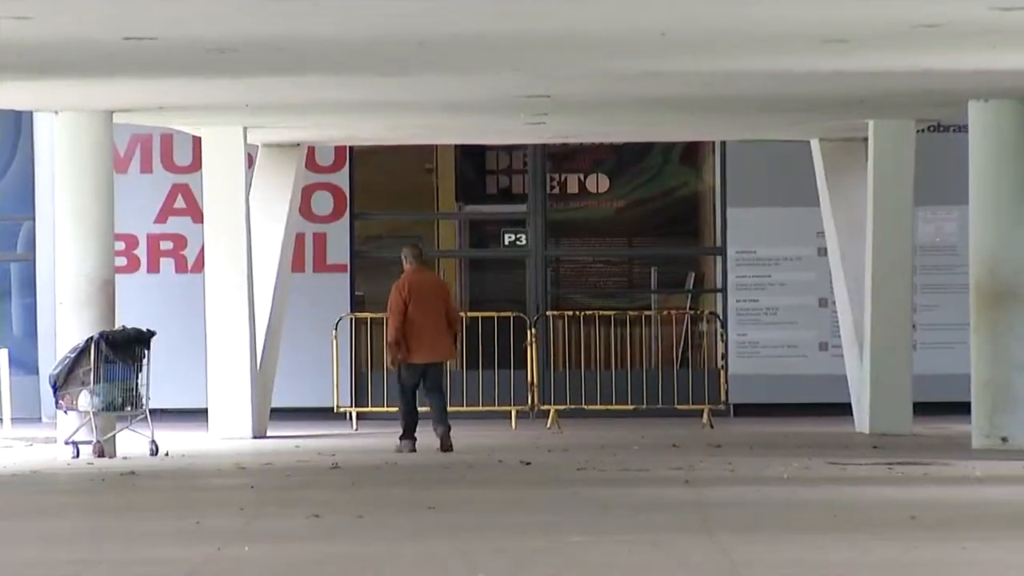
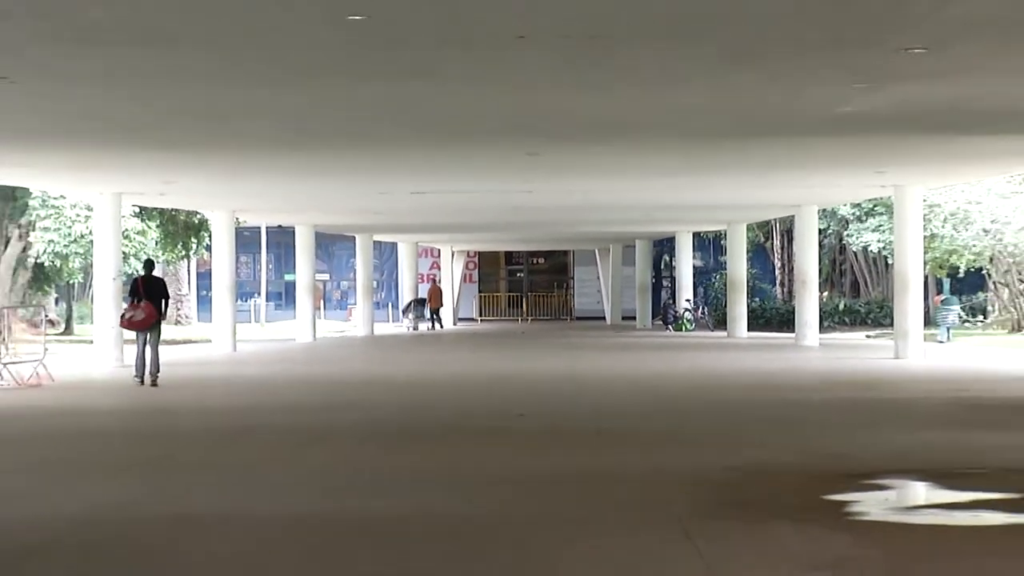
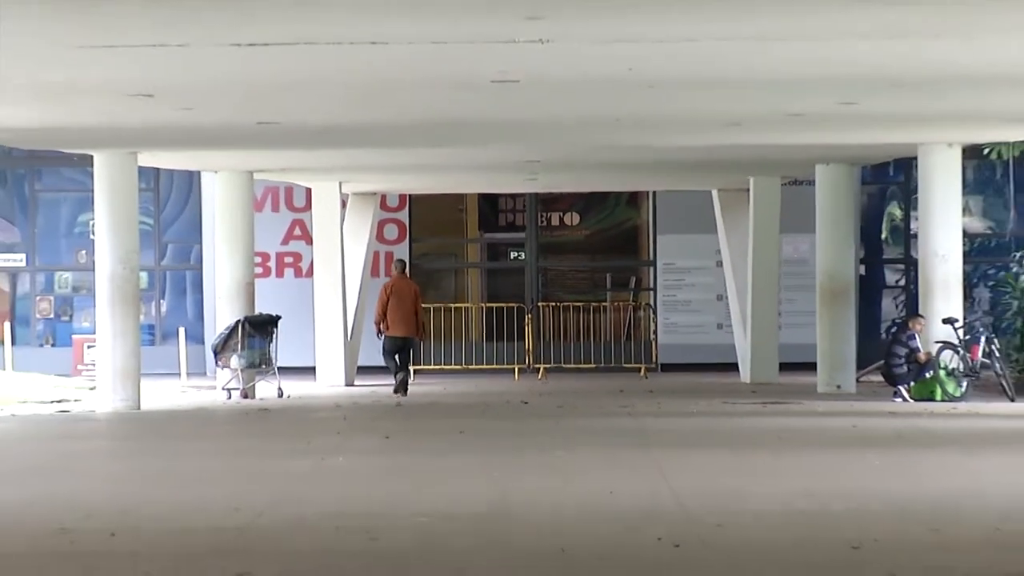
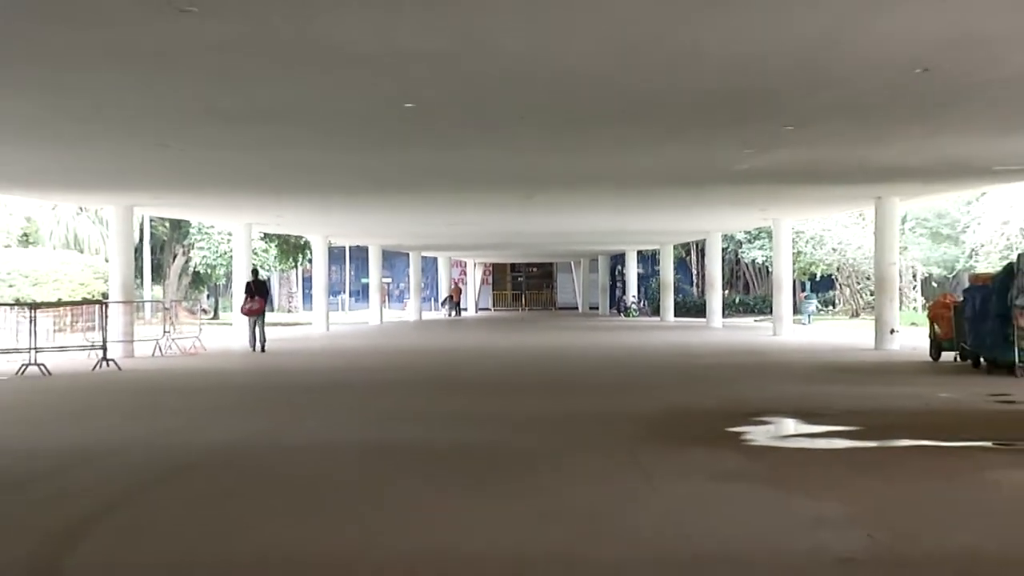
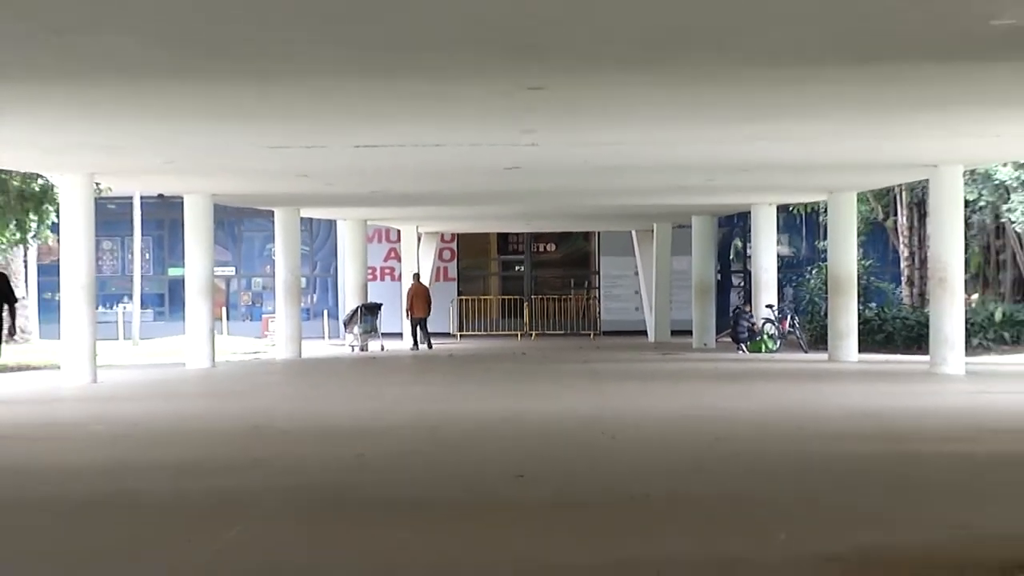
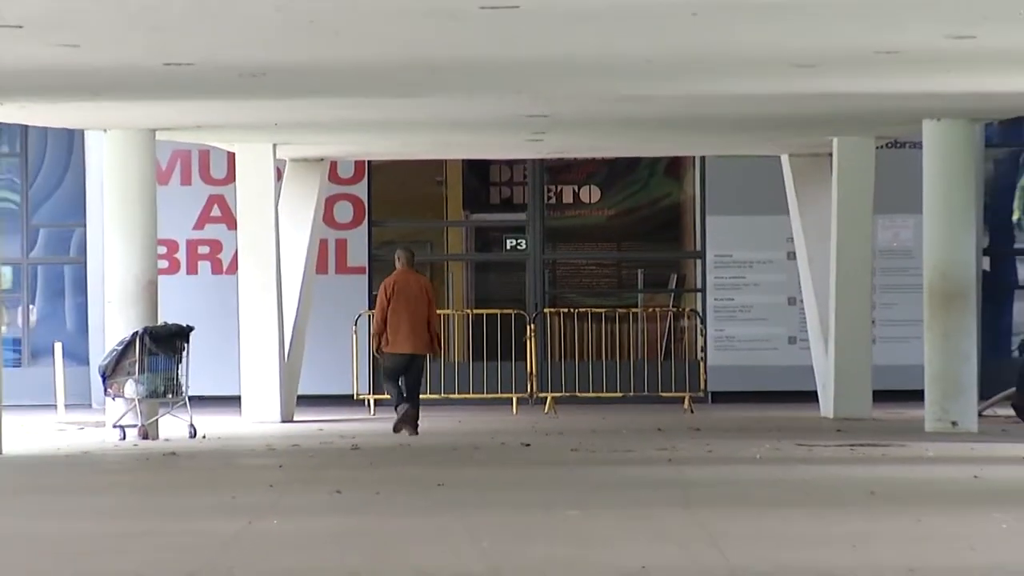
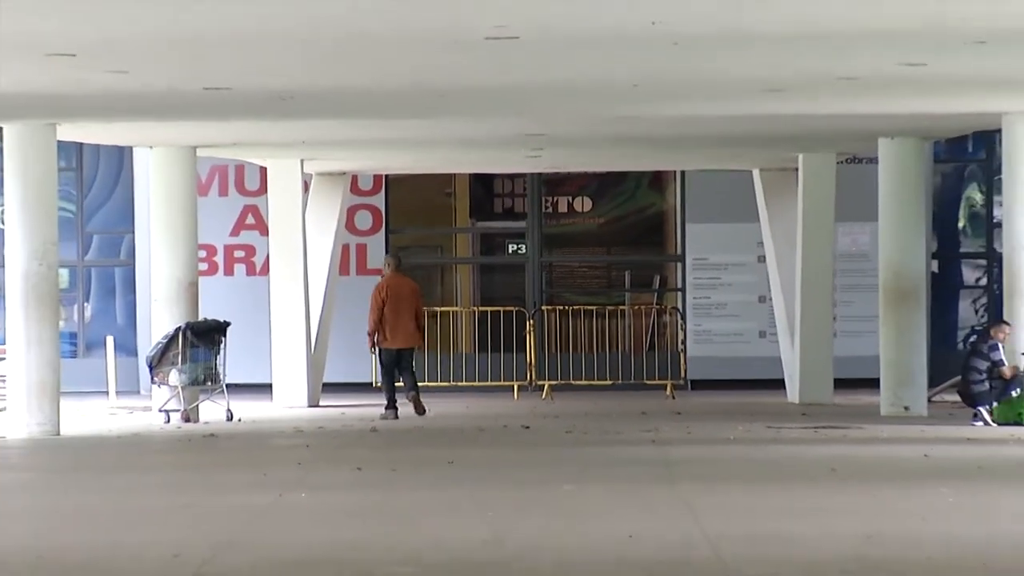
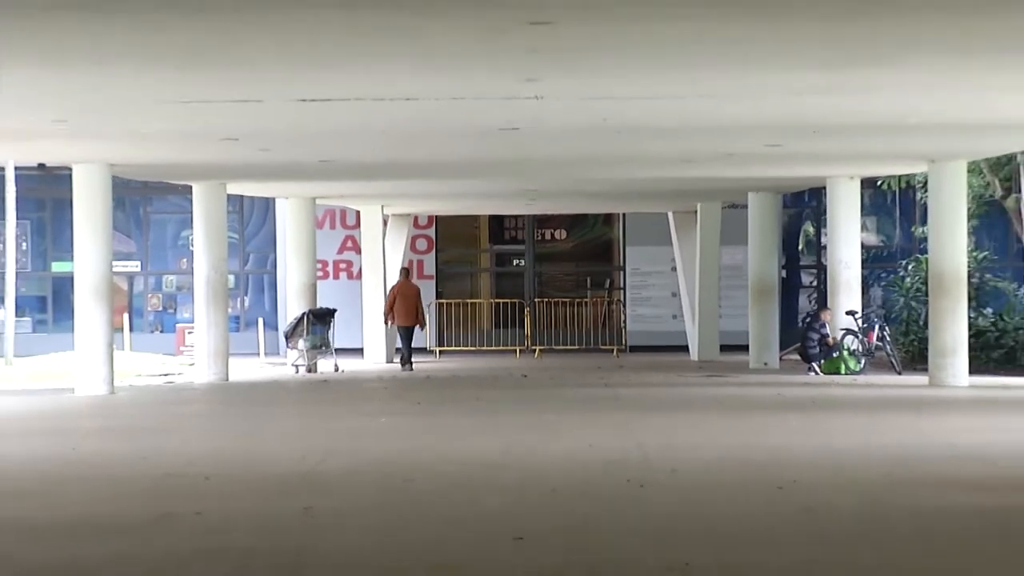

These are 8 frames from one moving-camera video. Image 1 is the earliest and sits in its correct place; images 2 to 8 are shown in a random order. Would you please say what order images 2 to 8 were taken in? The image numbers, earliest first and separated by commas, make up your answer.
6, 7, 3, 8, 5, 2, 4
